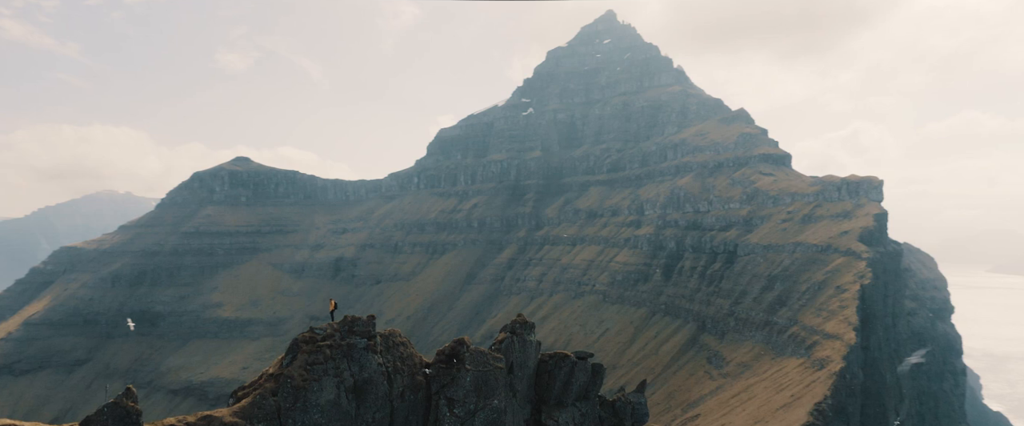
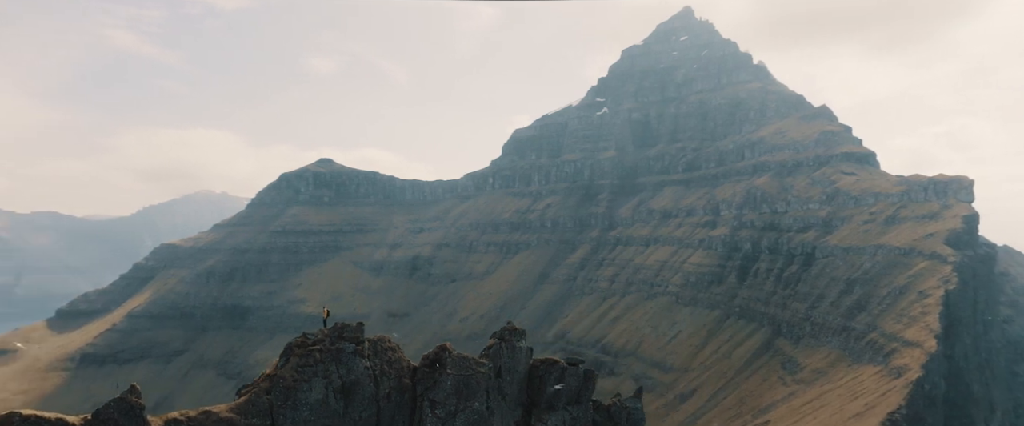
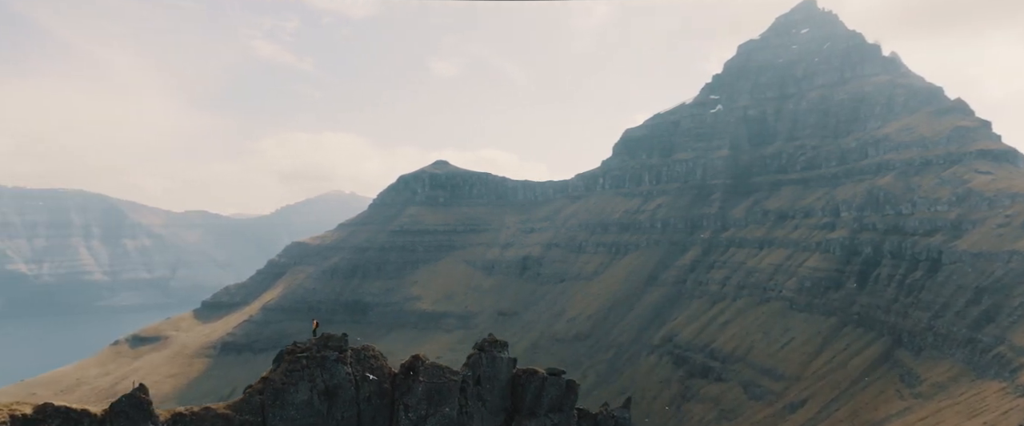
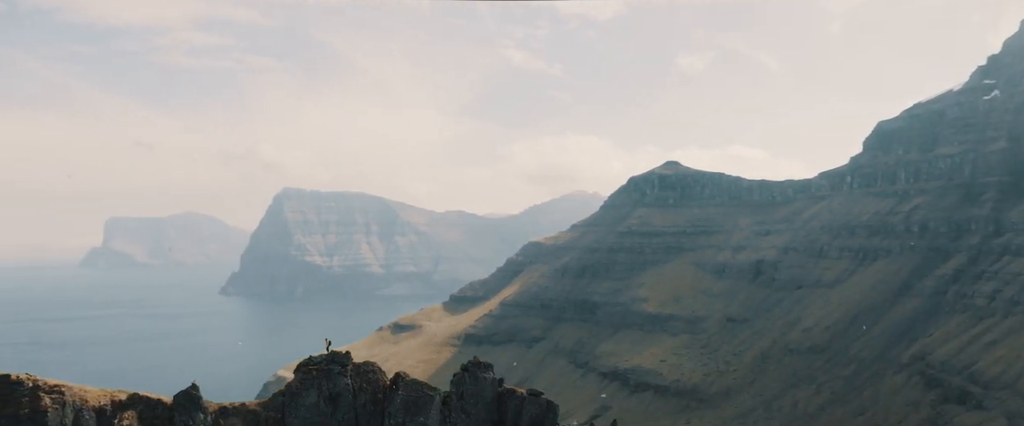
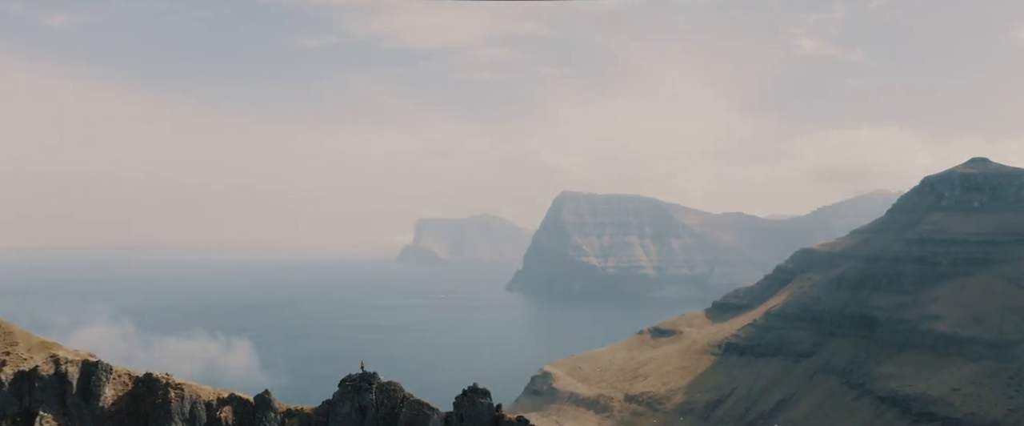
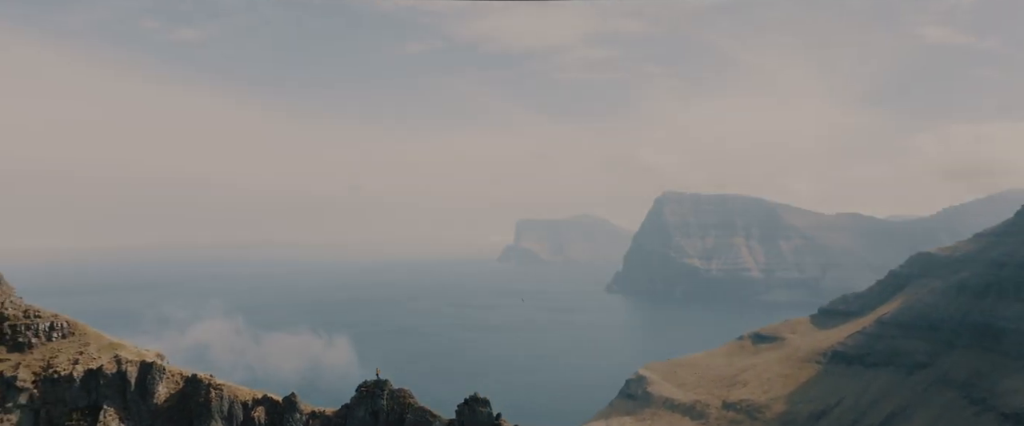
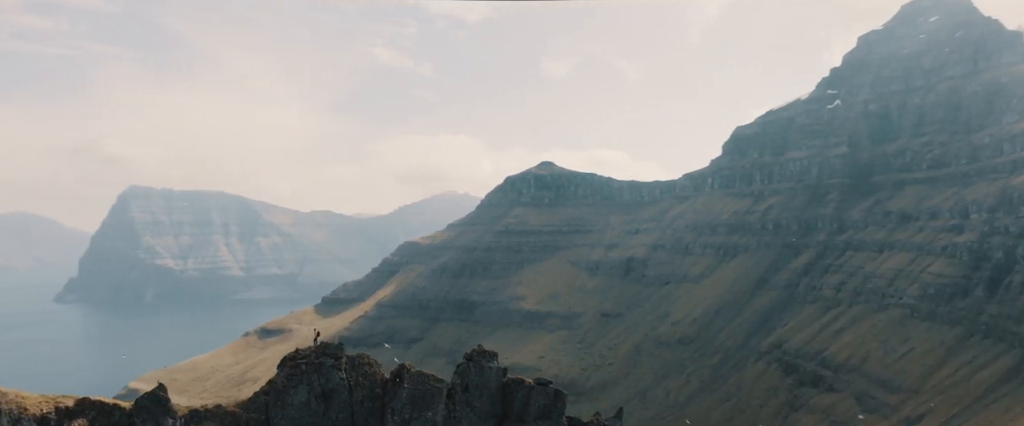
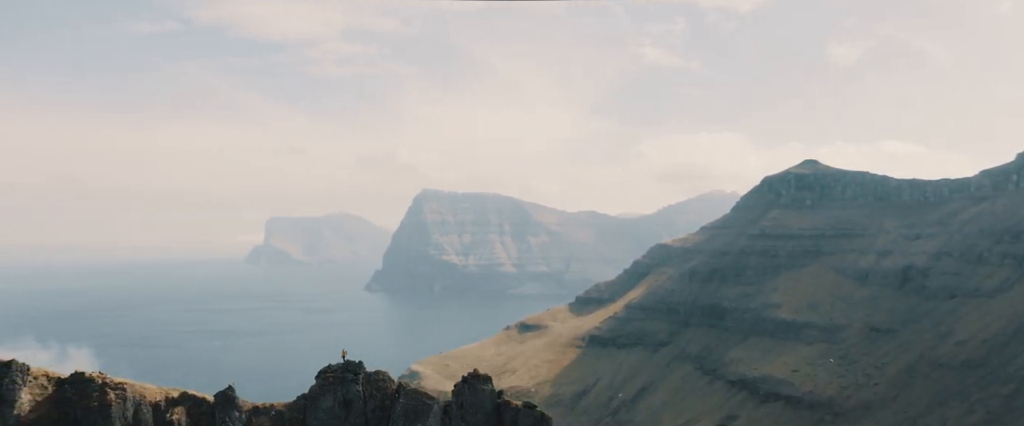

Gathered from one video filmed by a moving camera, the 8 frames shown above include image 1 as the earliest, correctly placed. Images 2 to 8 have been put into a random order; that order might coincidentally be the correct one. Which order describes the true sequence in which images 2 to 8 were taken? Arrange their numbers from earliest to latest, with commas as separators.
2, 3, 7, 4, 8, 5, 6
